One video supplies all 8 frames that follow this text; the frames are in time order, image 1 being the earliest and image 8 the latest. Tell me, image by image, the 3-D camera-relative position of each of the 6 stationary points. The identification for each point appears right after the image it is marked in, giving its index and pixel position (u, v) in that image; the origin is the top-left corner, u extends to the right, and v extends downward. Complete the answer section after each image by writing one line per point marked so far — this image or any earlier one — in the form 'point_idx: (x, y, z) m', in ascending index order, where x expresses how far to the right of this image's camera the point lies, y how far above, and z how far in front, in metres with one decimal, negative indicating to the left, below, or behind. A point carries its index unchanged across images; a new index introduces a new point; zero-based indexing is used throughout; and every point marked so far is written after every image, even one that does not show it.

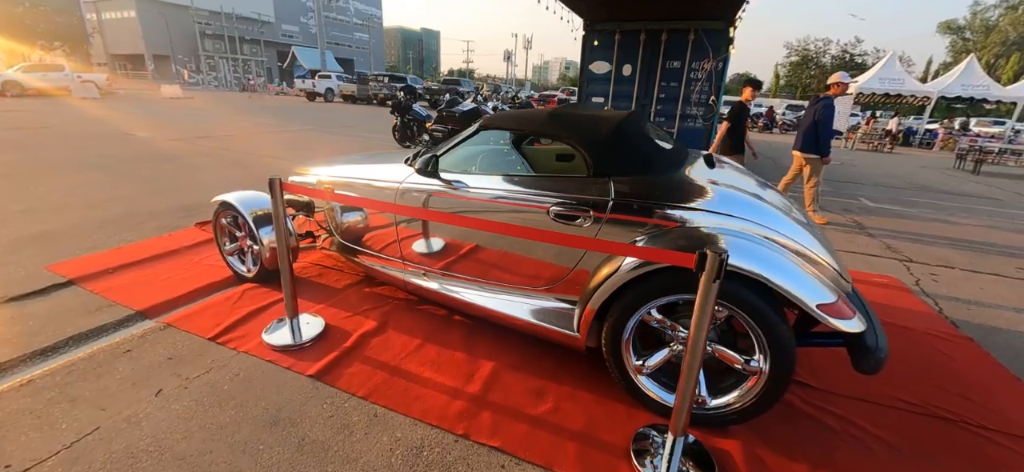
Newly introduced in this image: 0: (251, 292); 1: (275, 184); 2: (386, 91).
0: (-1.8, -0.4, +2.8) m
1: (-1.2, +0.3, +2.0) m
2: (-6.0, +7.0, +19.4) m
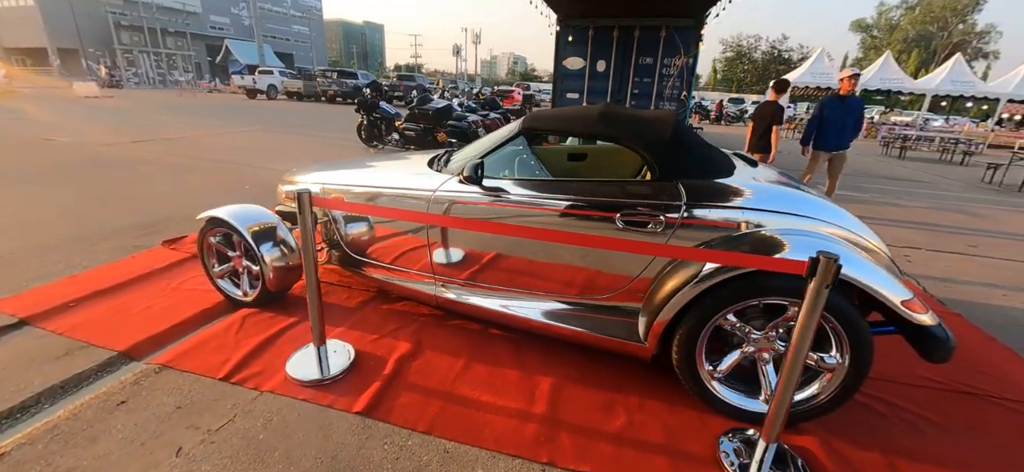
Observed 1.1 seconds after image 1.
0: (-1.6, -0.5, +2.5) m
1: (-0.9, +0.2, +1.7) m
2: (-8.0, +6.8, +18.4) m
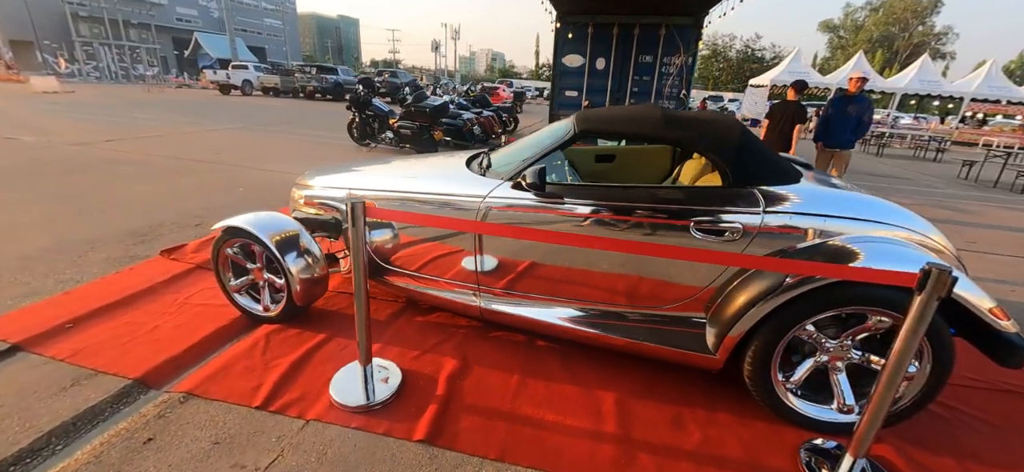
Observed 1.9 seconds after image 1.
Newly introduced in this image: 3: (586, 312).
0: (-1.3, -0.6, +2.3) m
1: (-0.6, +0.1, +1.6) m
2: (-8.7, +6.7, +17.8) m
3: (+0.4, -0.4, +2.2) m
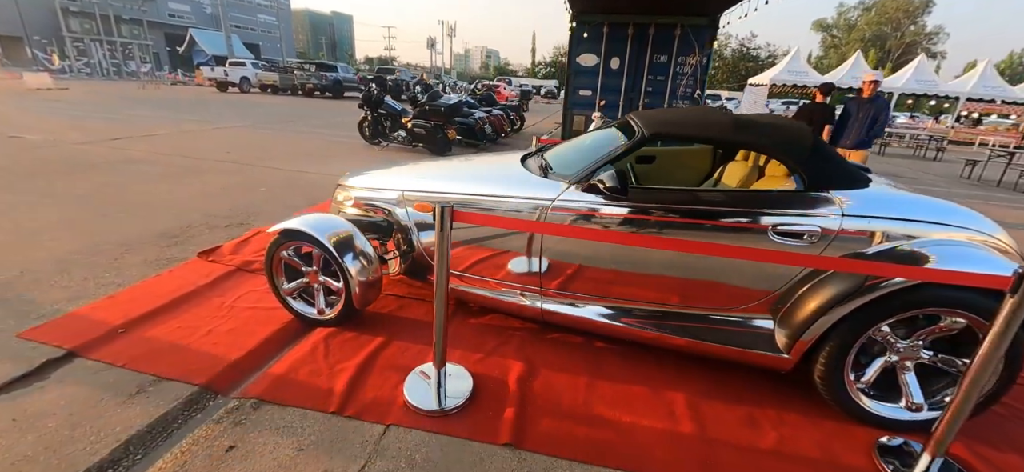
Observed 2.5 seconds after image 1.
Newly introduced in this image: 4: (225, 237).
0: (-1.0, -0.6, +2.3) m
1: (-0.3, +0.1, +1.6) m
2: (-8.6, +6.8, +17.7) m
3: (+0.7, -0.4, +2.2) m
4: (-2.5, 0.0, +3.5) m
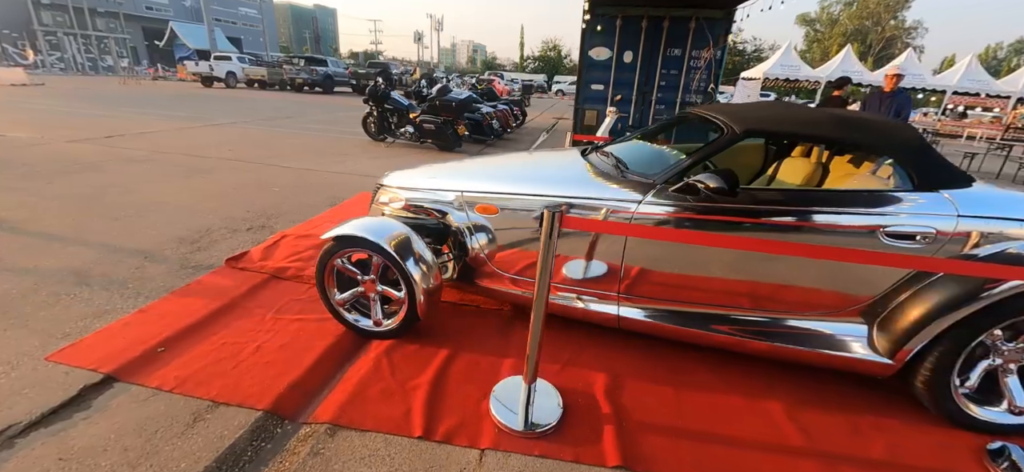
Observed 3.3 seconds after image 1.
0: (-0.6, -0.6, +2.1) m
1: (+0.1, +0.1, +1.4) m
2: (-8.8, +6.8, +17.2) m
3: (+1.1, -0.4, +2.1) m
4: (-2.1, 0.0, +3.3) m
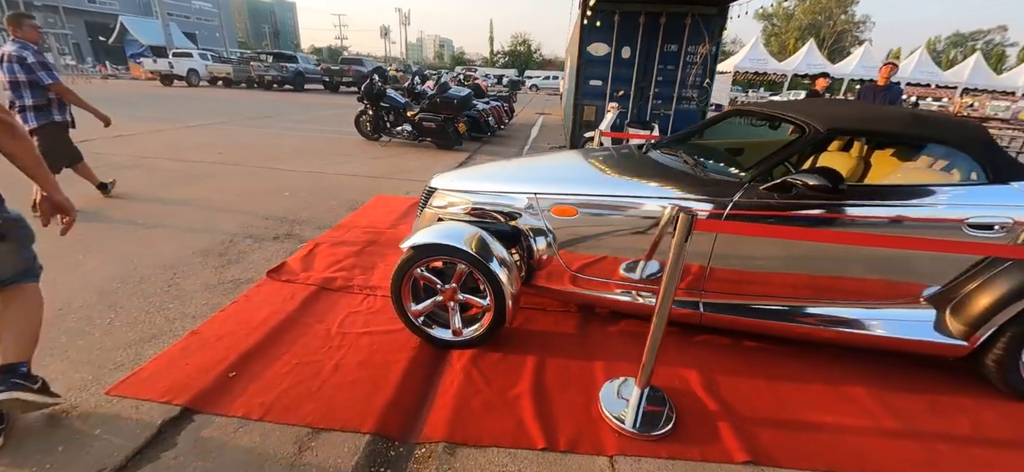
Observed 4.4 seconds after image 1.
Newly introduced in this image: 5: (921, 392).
0: (-0.1, -0.6, +2.0) m
1: (+0.6, +0.1, +1.4) m
2: (-9.7, +6.6, +16.4) m
3: (+1.6, -0.4, +2.2) m
4: (-1.8, -0.1, +3.1) m
5: (+2.0, -0.8, +2.0) m
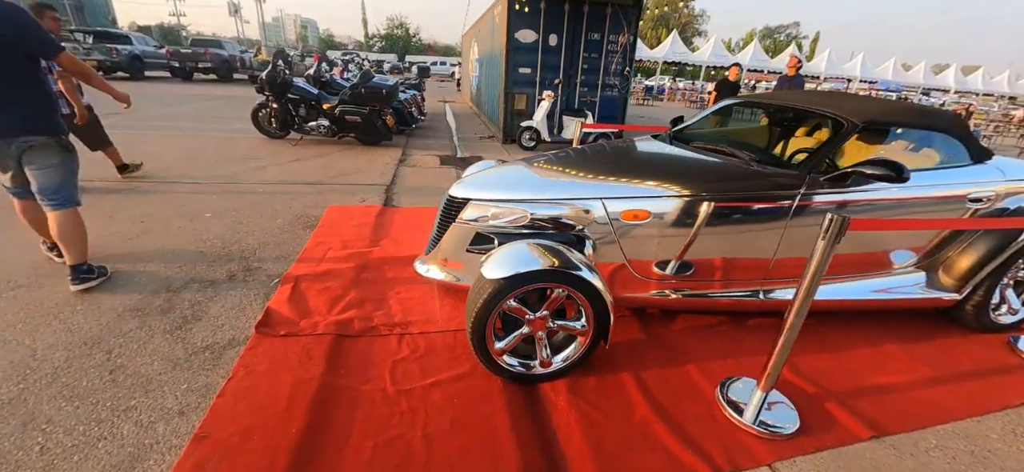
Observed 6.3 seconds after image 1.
0: (+0.3, -0.7, +1.8) m
1: (+1.1, +0.1, +1.4) m
2: (-13.3, +5.7, +12.9) m
3: (+1.9, -0.3, +2.4) m
4: (-1.5, -0.3, +2.4) m
5: (+2.5, -0.6, +2.4) m
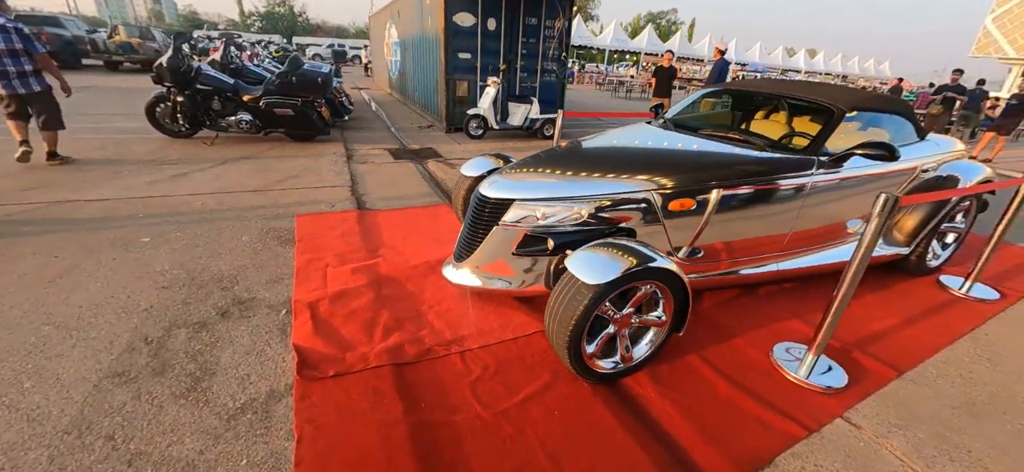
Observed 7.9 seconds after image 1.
0: (+0.7, -0.7, +1.9) m
1: (+1.6, +0.1, +1.6) m
2: (-15.4, +4.7, +9.6) m
3: (+2.1, -0.1, +2.7) m
4: (-1.3, -0.5, +2.0) m
5: (+2.7, -0.4, +2.8) m
